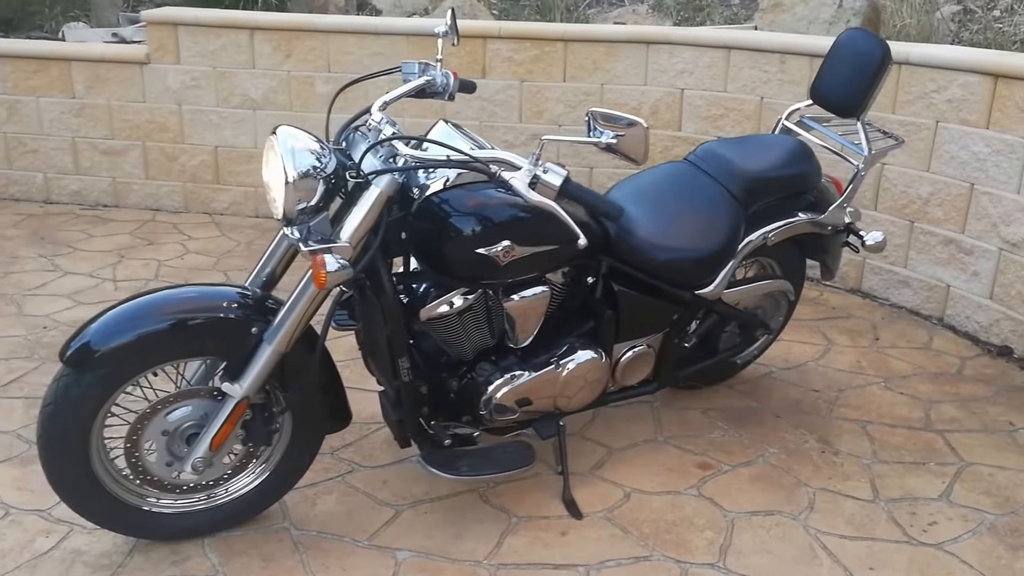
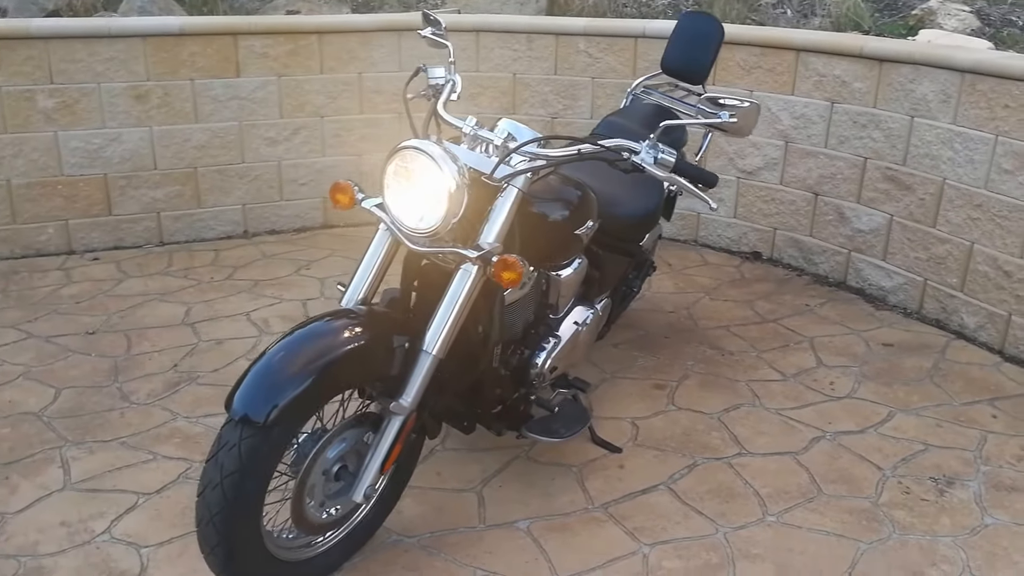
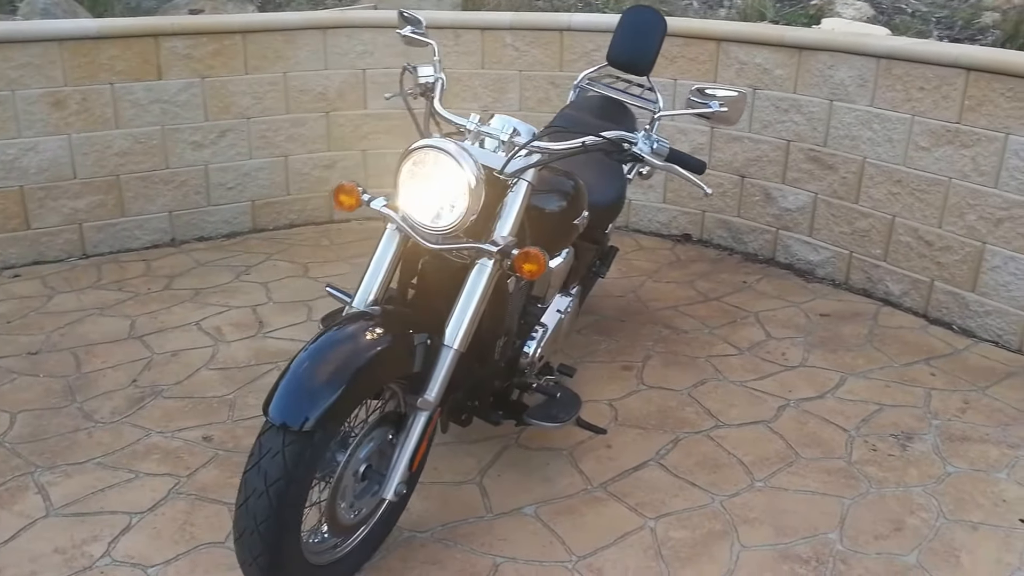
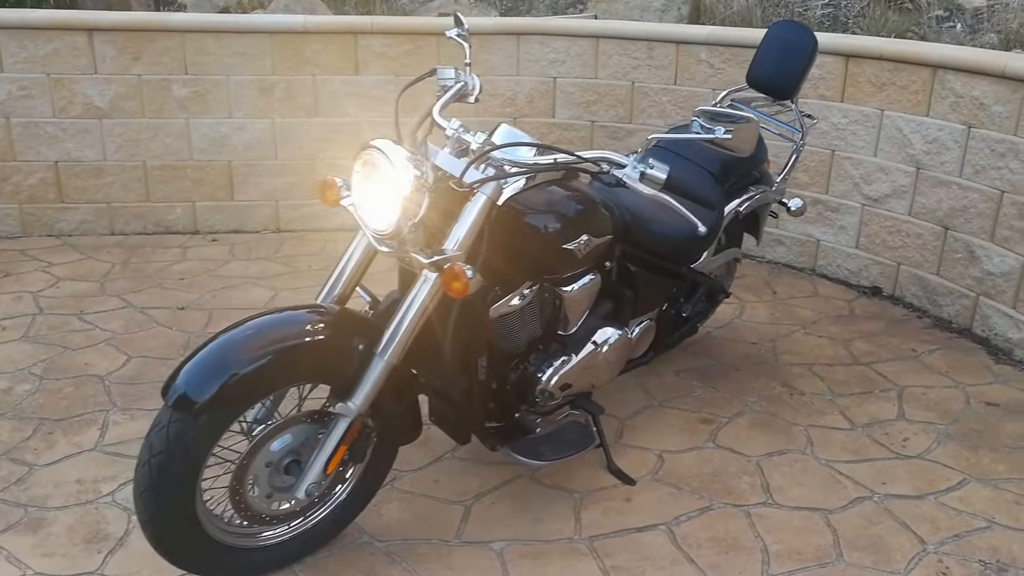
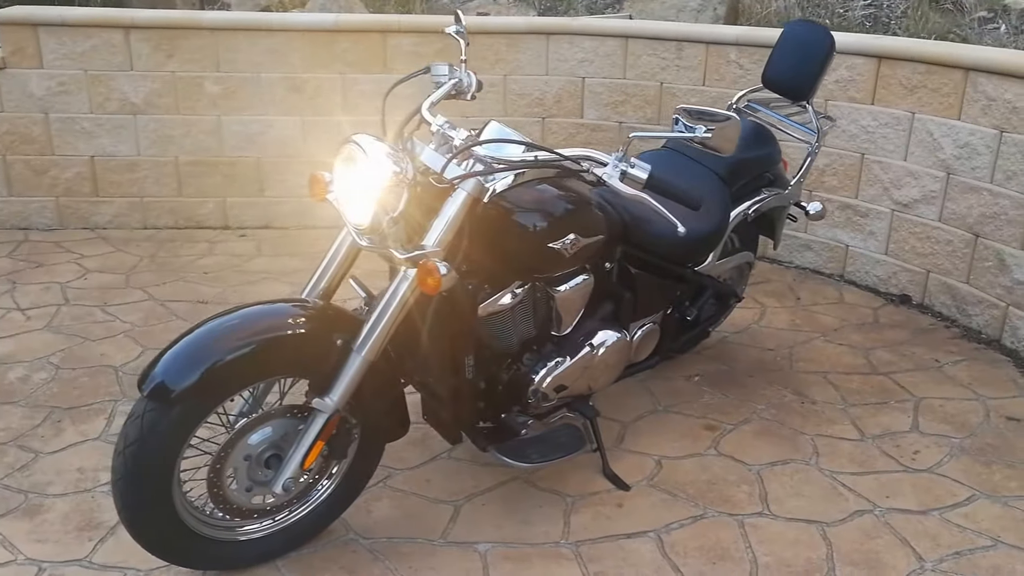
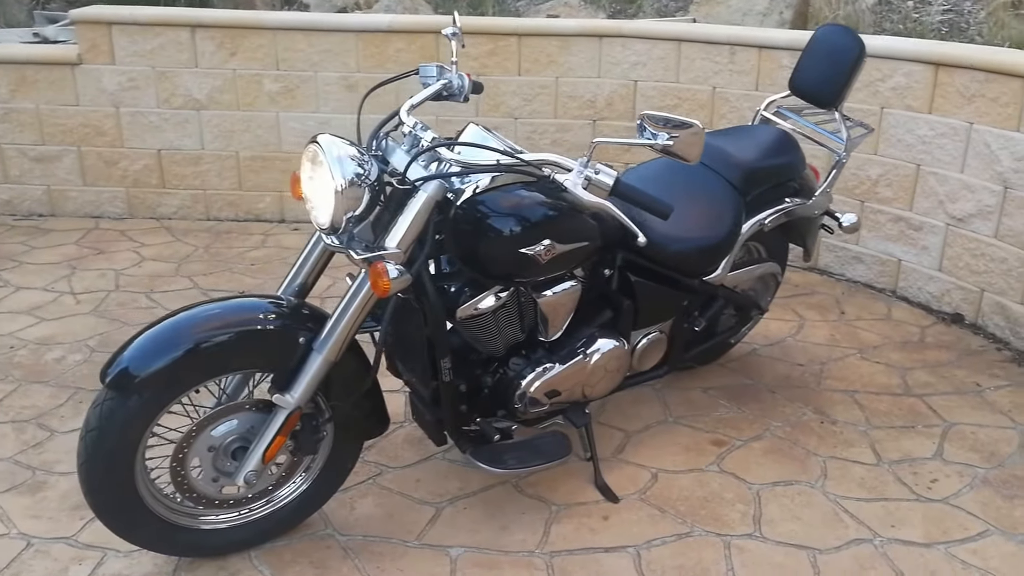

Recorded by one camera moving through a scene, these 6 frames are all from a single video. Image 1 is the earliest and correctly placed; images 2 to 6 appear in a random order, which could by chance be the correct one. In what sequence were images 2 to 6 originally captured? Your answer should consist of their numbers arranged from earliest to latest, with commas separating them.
6, 5, 4, 2, 3
